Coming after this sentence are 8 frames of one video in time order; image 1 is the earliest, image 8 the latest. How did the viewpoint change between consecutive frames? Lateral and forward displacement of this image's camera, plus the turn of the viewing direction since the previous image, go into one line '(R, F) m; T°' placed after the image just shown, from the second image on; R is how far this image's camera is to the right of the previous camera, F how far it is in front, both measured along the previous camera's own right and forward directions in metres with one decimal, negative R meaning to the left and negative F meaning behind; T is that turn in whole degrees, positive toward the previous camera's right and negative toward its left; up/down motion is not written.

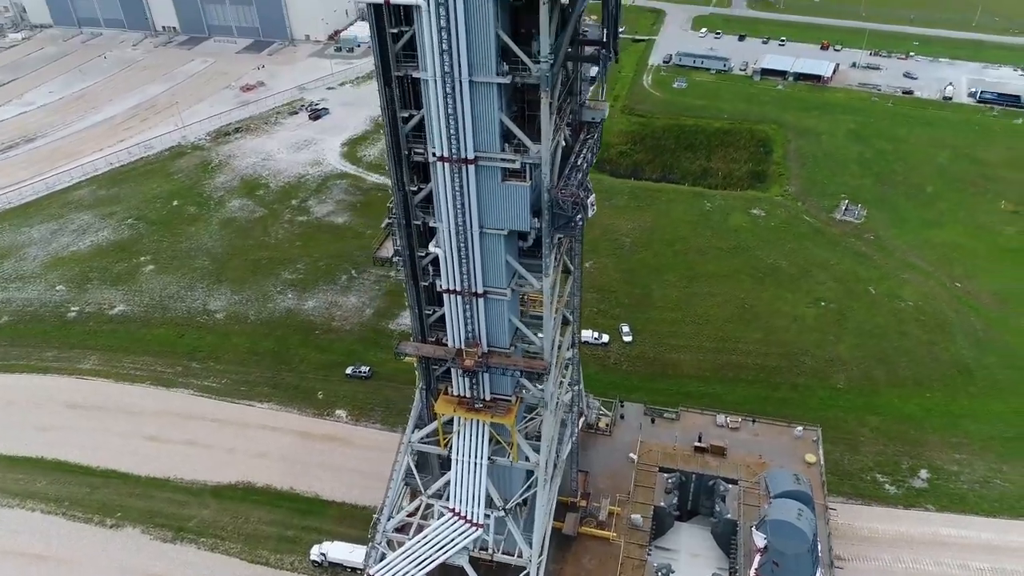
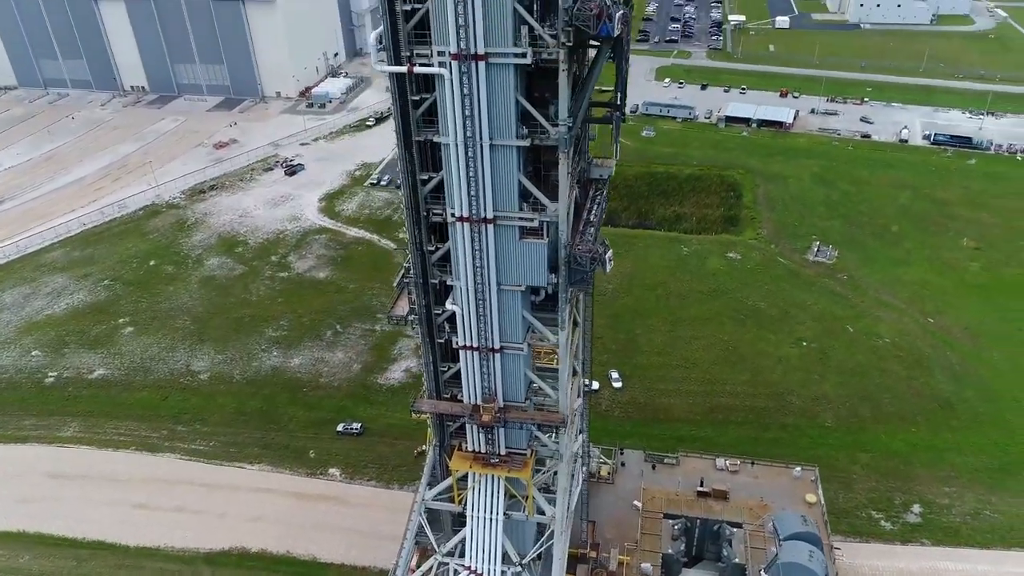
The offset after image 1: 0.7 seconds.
(-1.0, -0.2) m; +3°
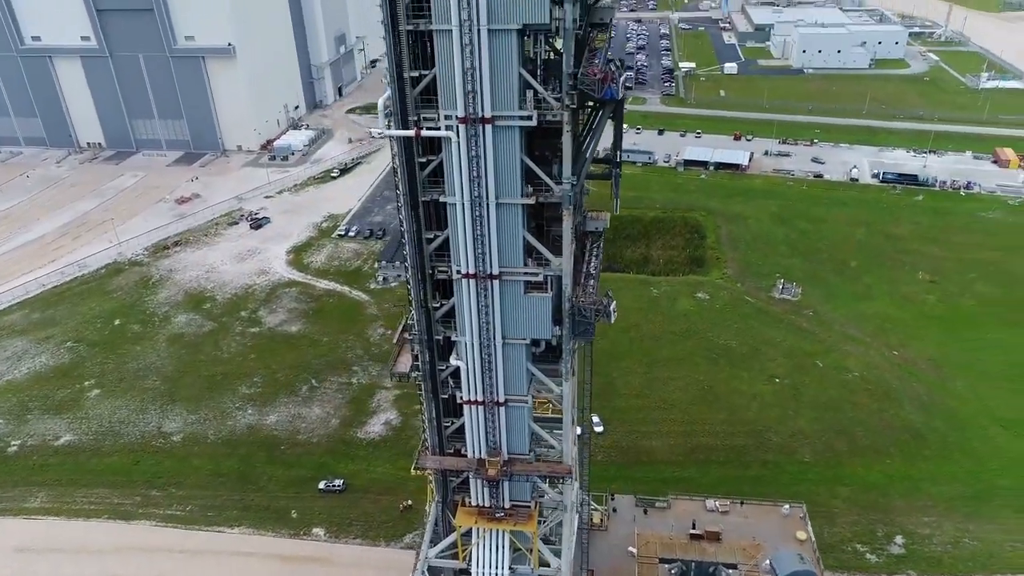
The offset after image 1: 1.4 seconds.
(-0.9, -0.2) m; +3°
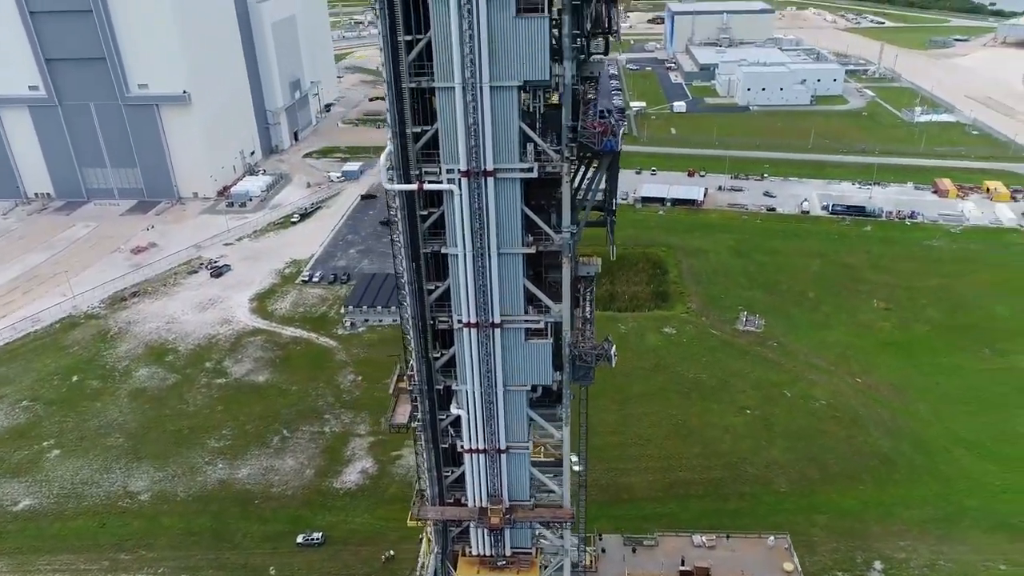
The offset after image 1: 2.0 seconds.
(-0.8, -0.1) m; +4°
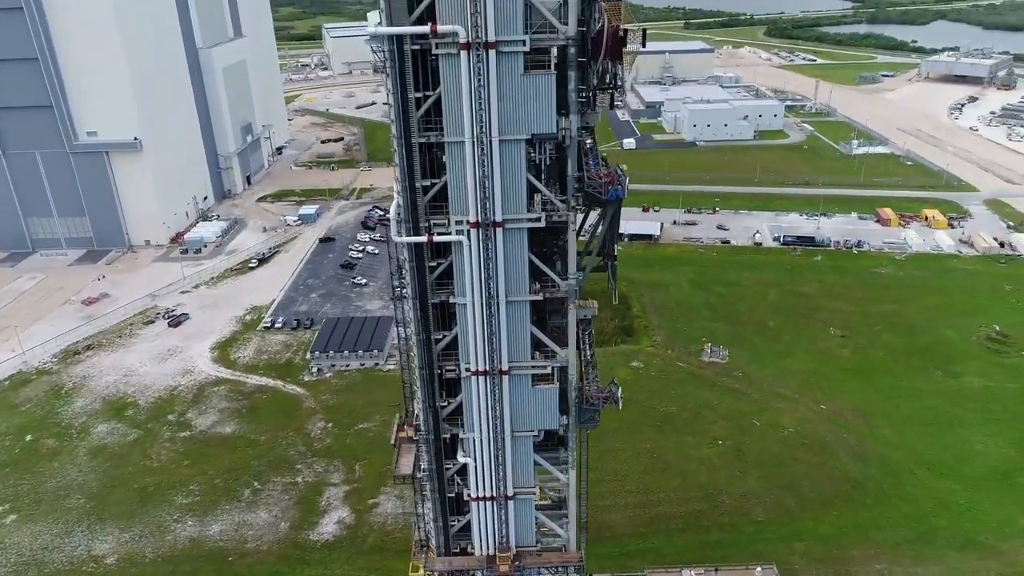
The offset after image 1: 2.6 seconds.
(-1.0, -0.2) m; +4°
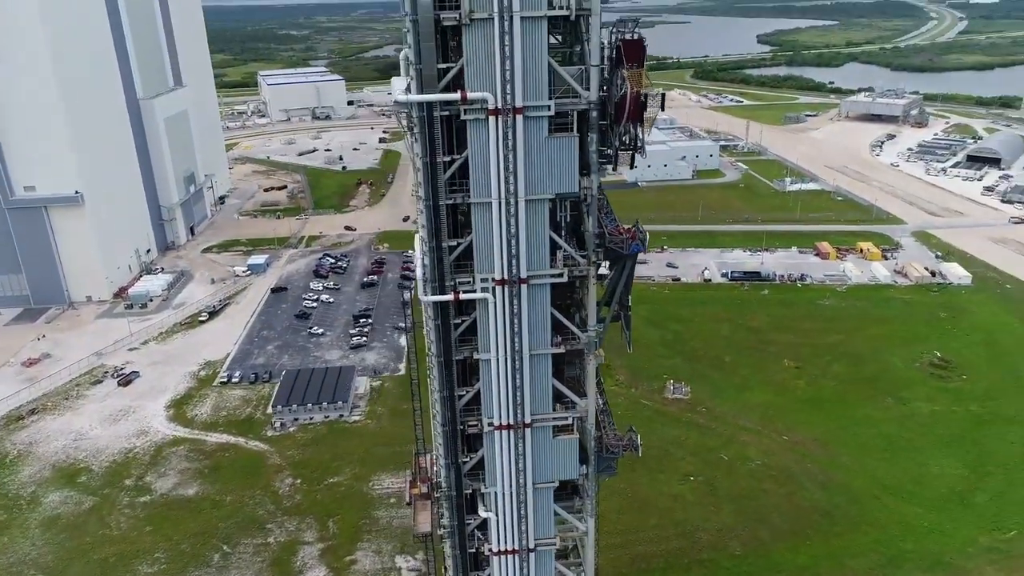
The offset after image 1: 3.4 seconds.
(-1.5, -0.2) m; +5°
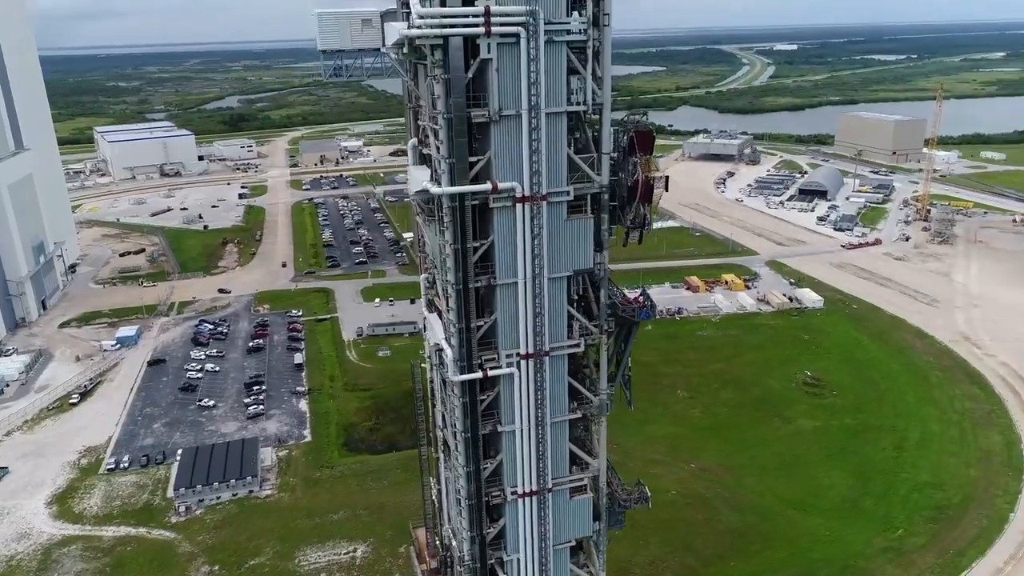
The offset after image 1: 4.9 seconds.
(-2.9, -0.4) m; +11°
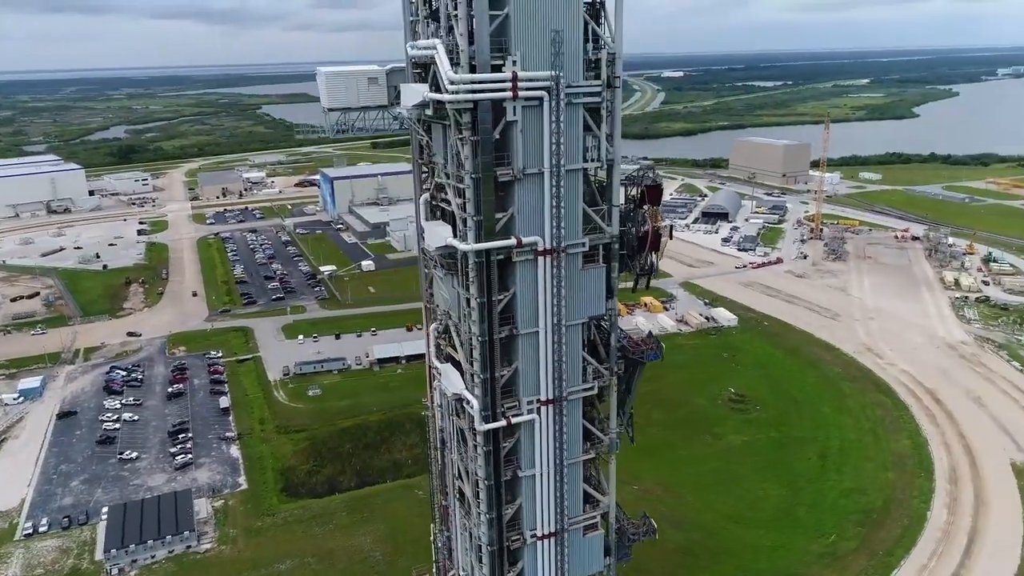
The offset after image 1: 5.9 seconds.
(-2.0, -0.3) m; +7°
